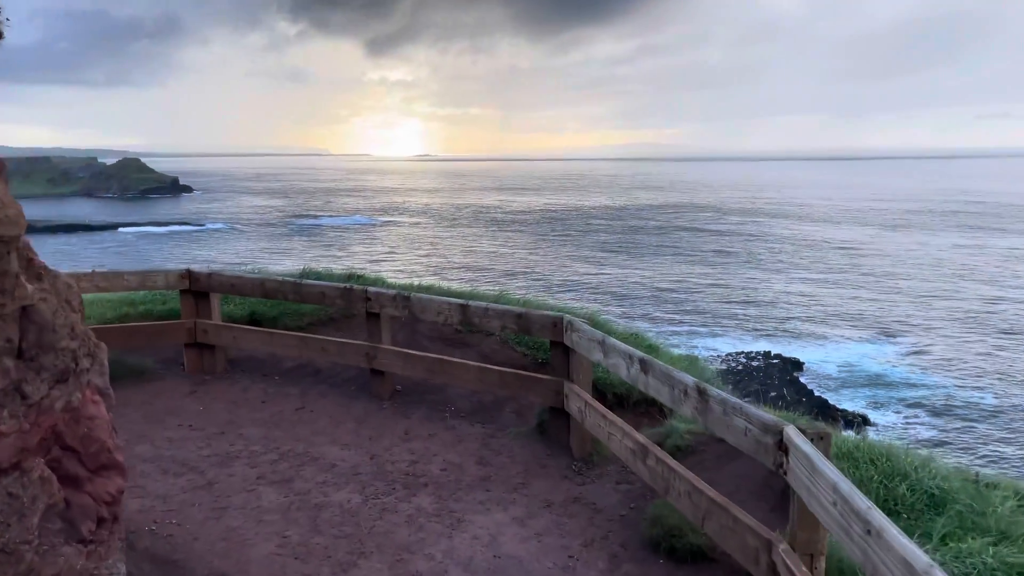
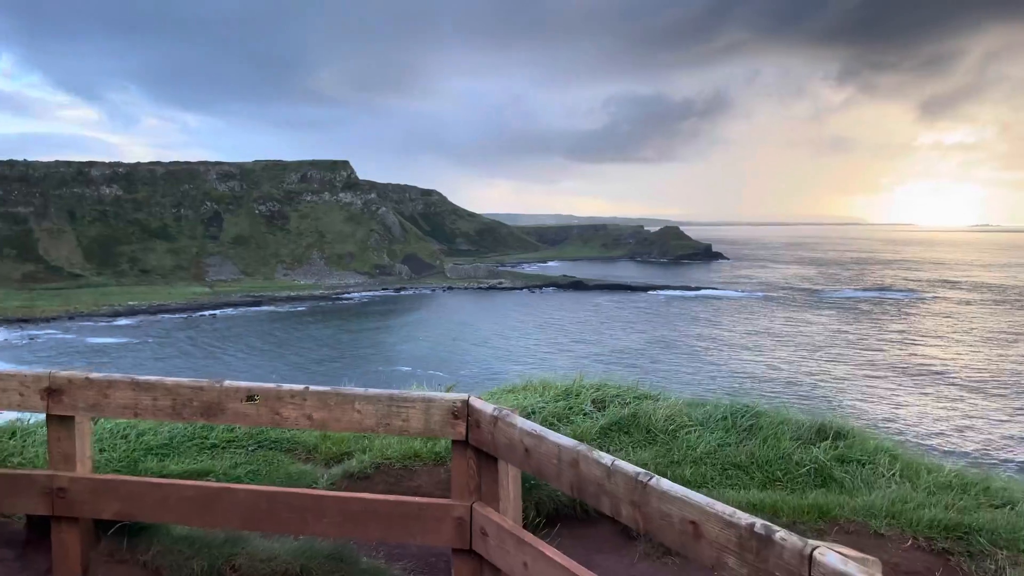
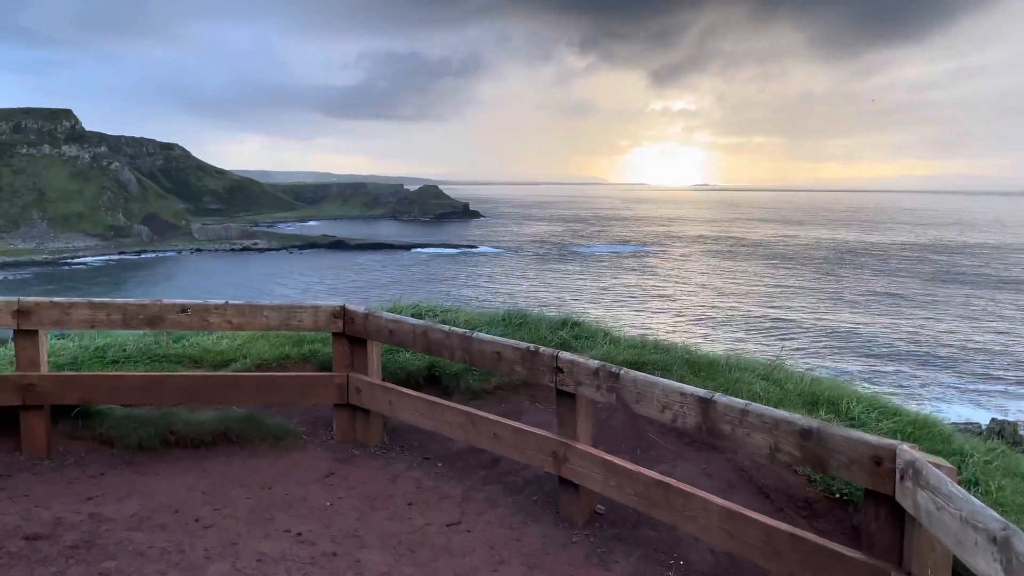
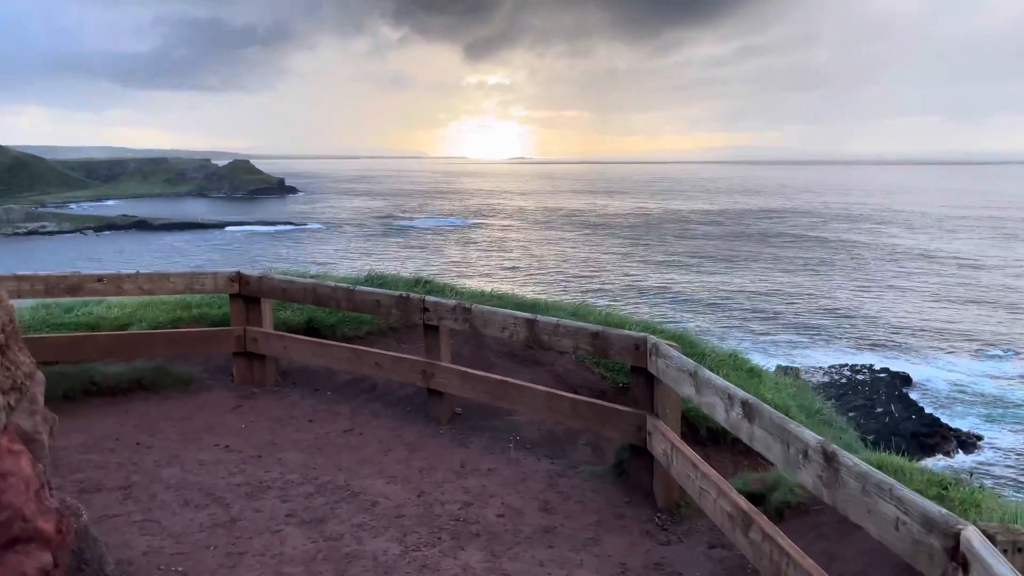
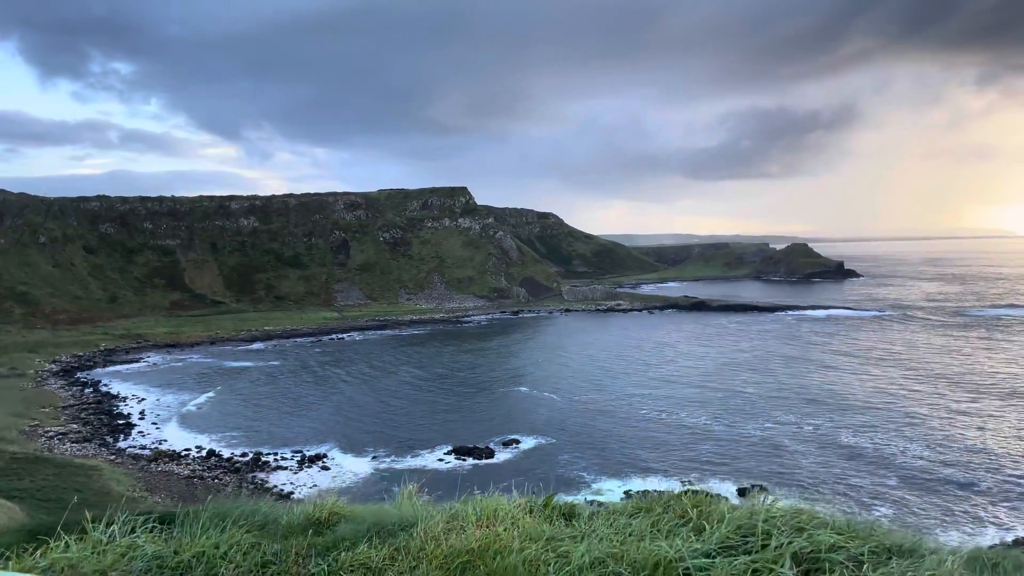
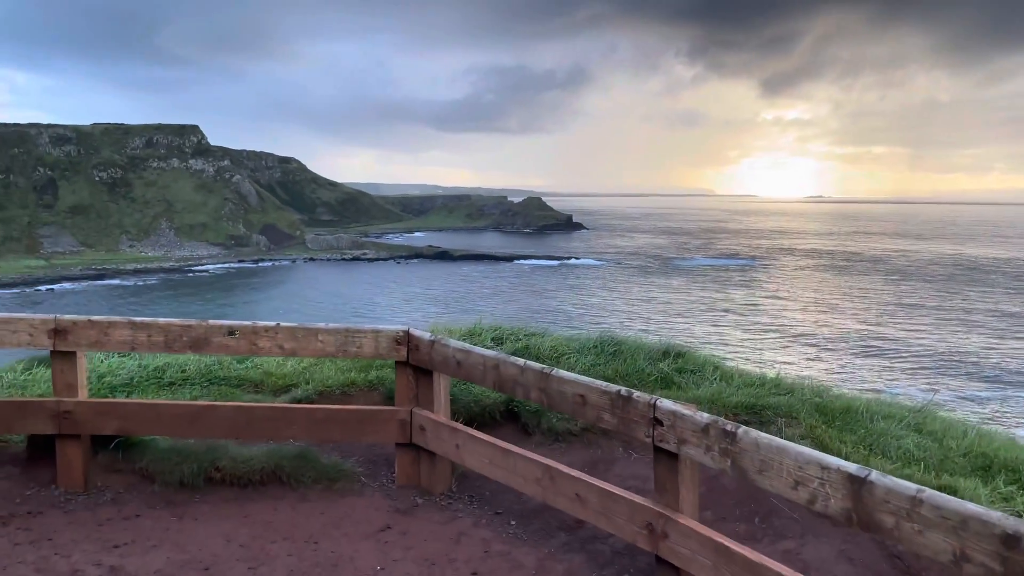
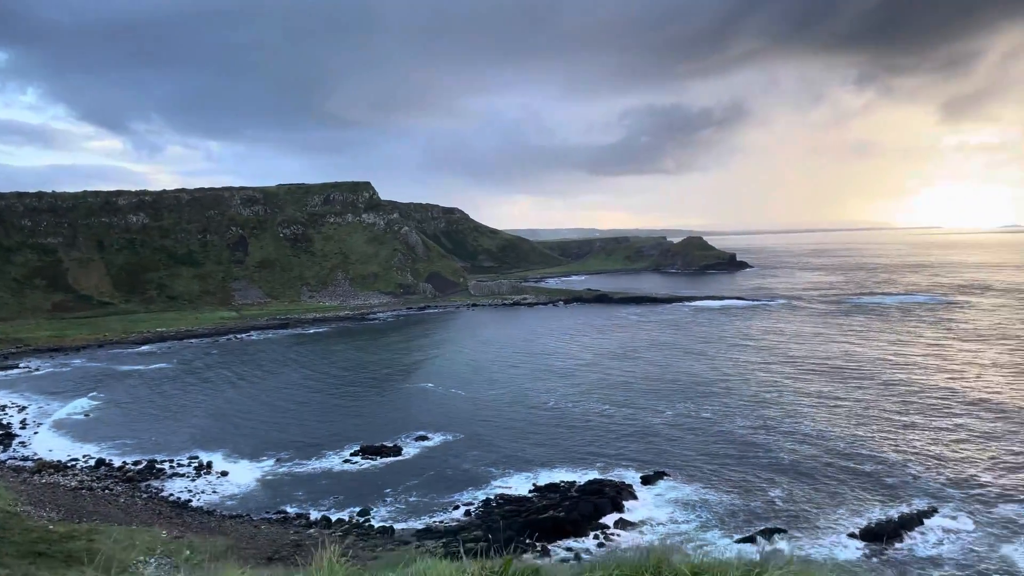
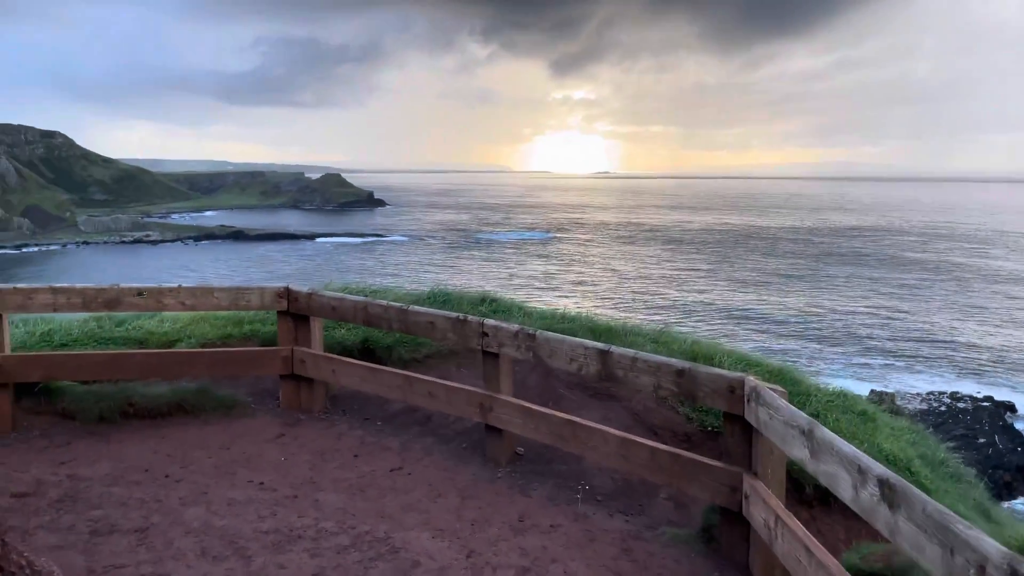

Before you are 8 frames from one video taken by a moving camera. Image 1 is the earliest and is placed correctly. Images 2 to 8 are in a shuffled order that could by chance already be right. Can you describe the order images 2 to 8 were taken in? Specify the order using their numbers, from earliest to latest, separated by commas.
4, 8, 3, 6, 2, 5, 7
